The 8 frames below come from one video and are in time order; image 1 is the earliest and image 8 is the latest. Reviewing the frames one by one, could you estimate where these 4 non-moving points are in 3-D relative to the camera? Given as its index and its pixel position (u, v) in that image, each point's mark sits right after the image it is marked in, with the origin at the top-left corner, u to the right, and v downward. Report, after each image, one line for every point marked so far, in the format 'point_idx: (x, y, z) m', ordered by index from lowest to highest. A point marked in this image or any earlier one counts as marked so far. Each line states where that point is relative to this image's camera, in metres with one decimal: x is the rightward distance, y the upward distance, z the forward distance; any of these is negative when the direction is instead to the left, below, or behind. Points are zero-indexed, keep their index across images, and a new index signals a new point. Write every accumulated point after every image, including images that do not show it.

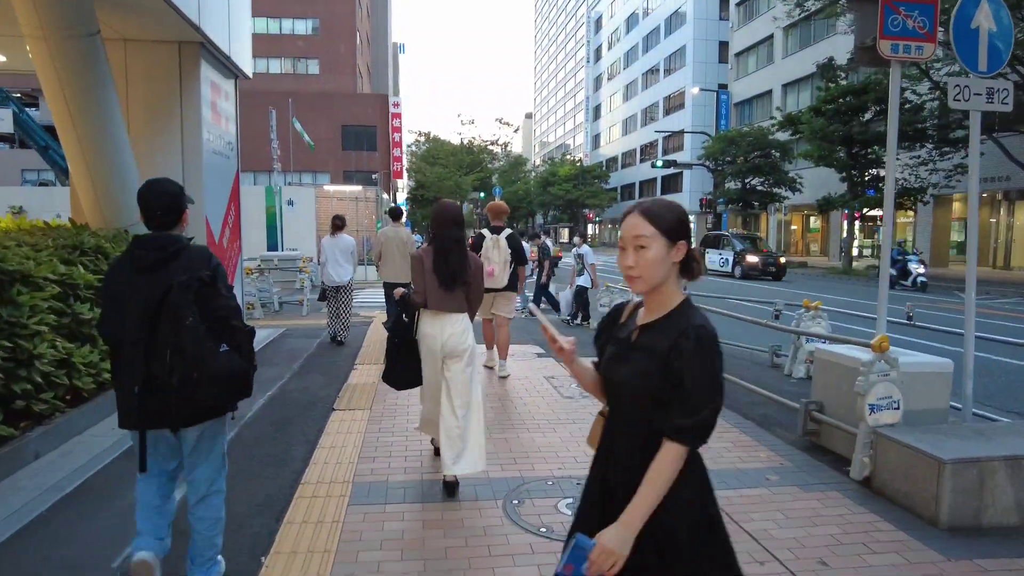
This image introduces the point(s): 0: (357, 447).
0: (-1.2, -1.2, +5.1) m
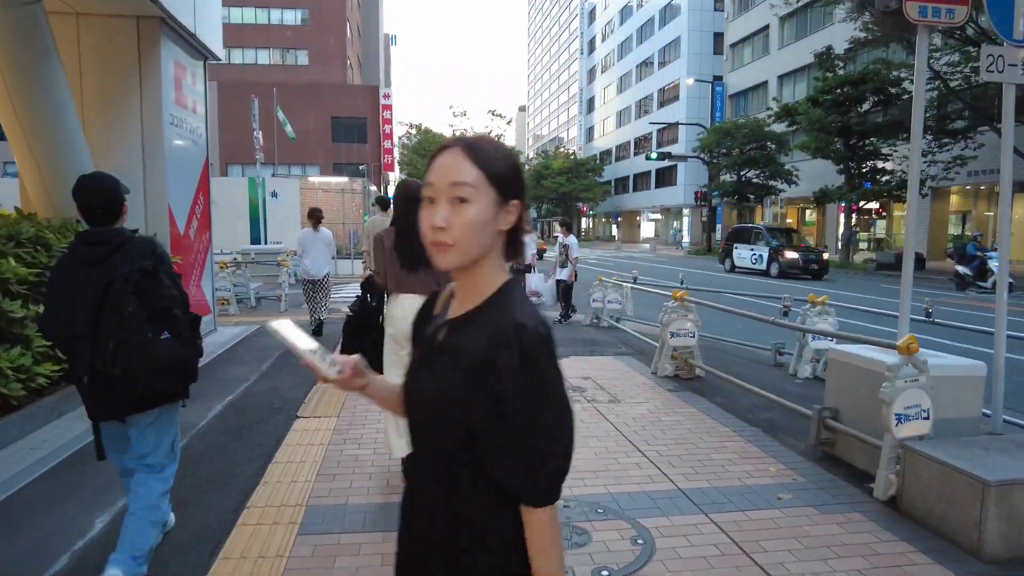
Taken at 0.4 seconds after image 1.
0: (-1.4, -1.2, +4.5) m
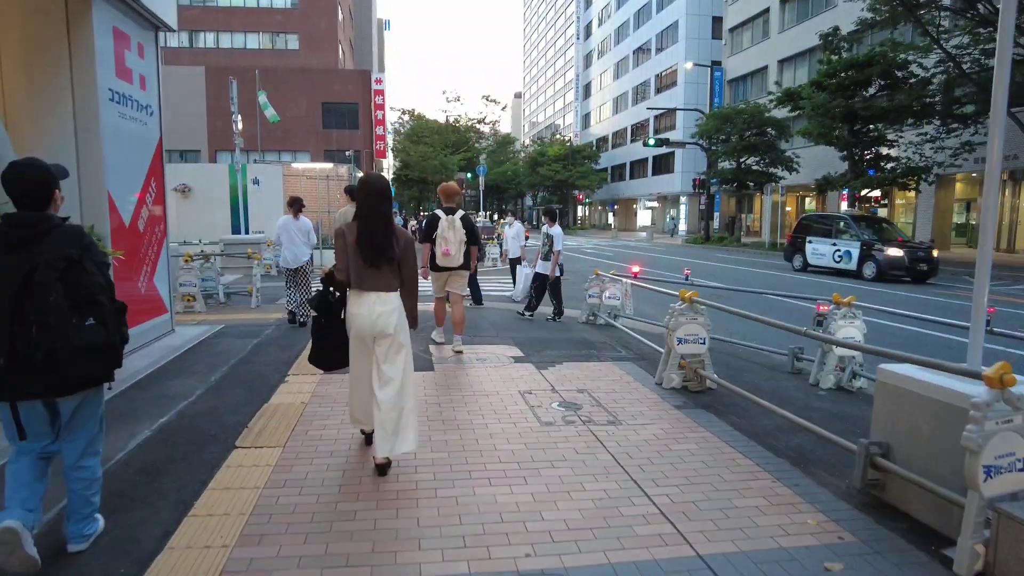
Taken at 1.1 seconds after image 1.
0: (-1.5, -1.3, +3.7) m
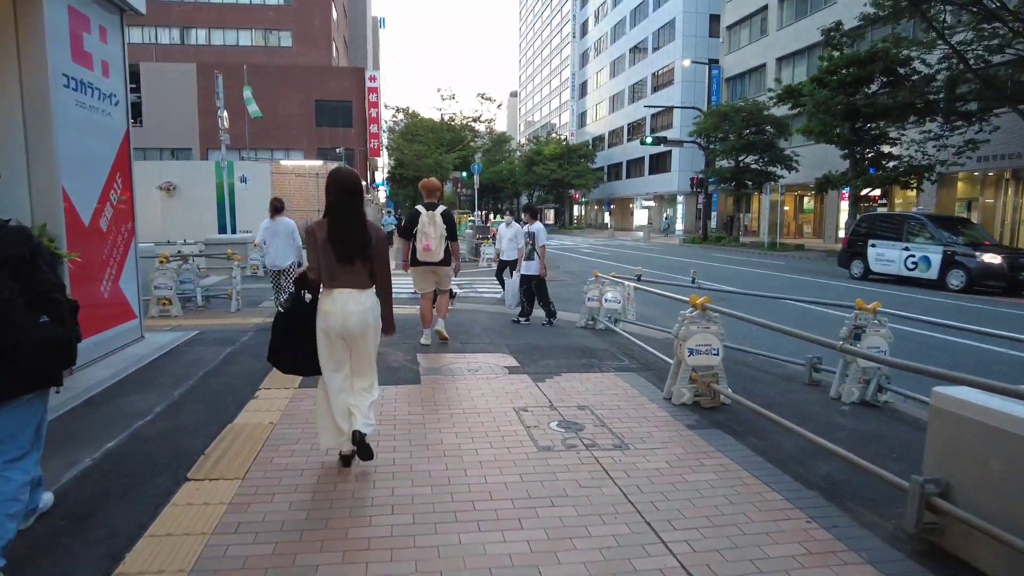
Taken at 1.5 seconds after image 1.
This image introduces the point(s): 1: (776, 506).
0: (-1.5, -1.3, +3.1) m
1: (+1.5, -1.2, +3.7) m
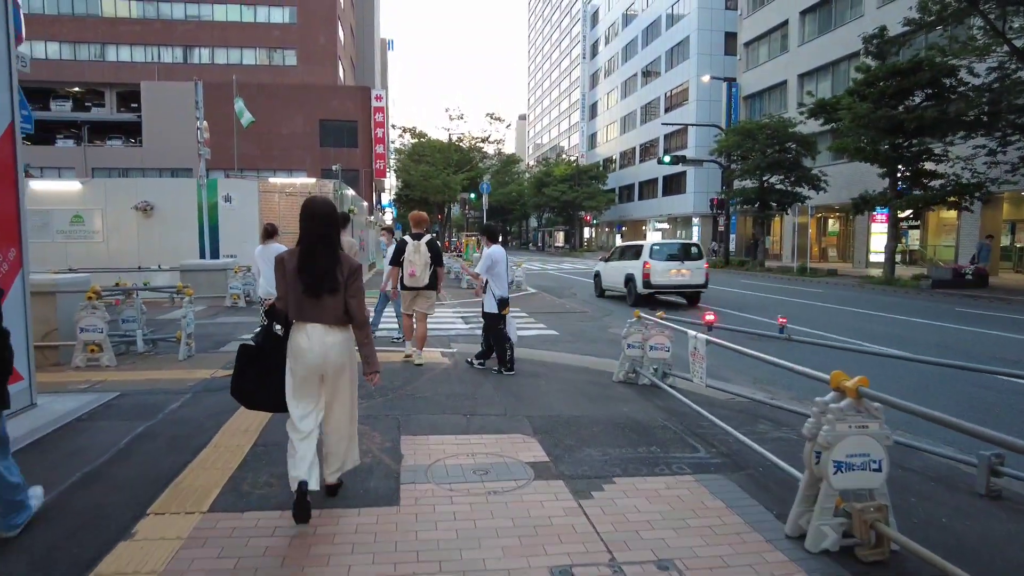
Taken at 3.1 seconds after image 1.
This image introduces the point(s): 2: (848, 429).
0: (-1.4, -1.6, +0.9) m
1: (+1.6, -1.5, +1.5) m
2: (+1.7, -0.7, +3.4) m
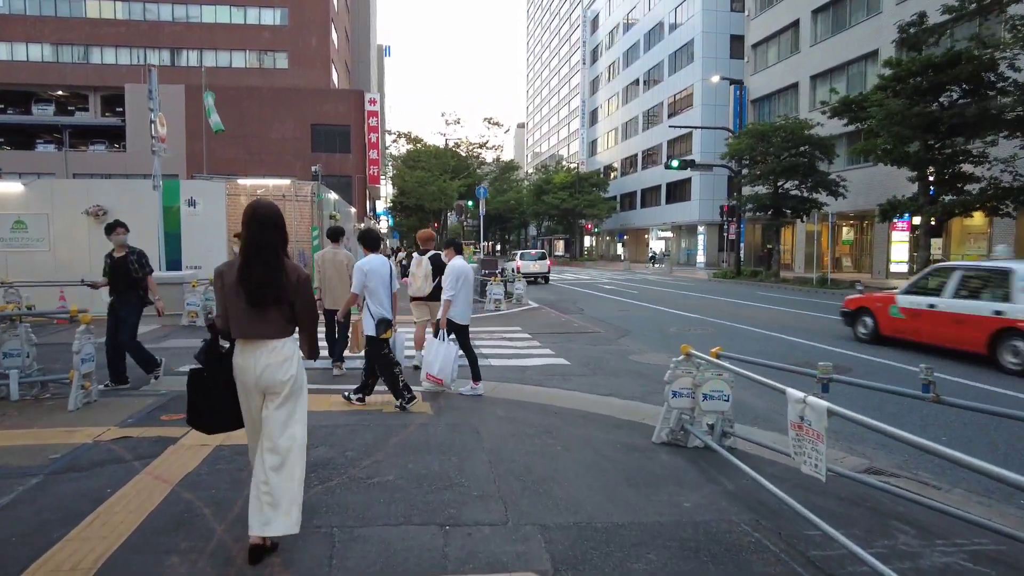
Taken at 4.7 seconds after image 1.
0: (-1.3, -1.7, -1.2) m
1: (+1.7, -1.7, -0.7) m
2: (+1.8, -0.9, +1.2) m
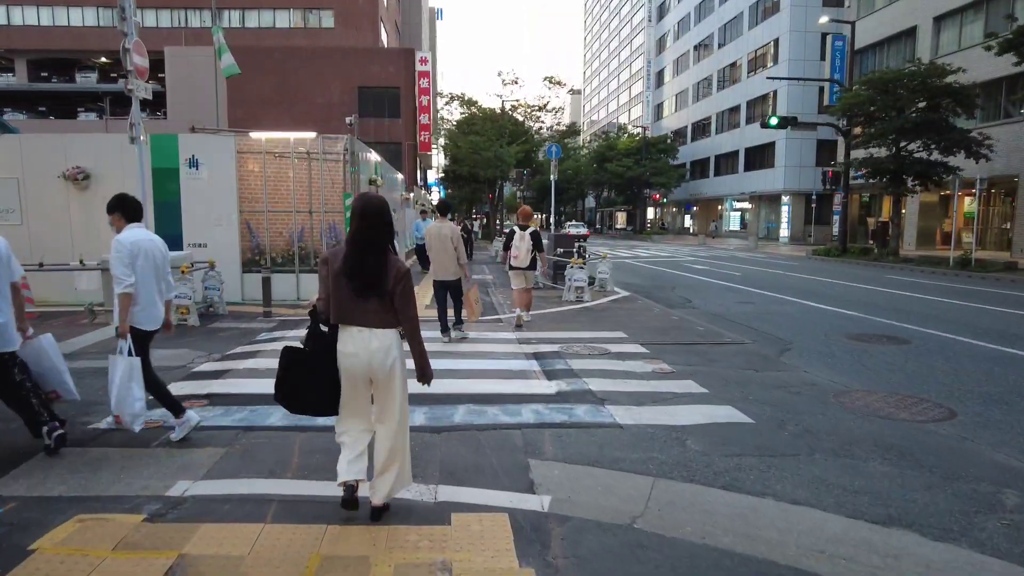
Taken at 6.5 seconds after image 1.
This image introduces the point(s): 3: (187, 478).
0: (-1.0, -2.2, -5.1) m
1: (+2.1, -2.2, -4.8) m
2: (+2.3, -1.3, -2.9) m
3: (-2.2, -1.3, +4.4) m
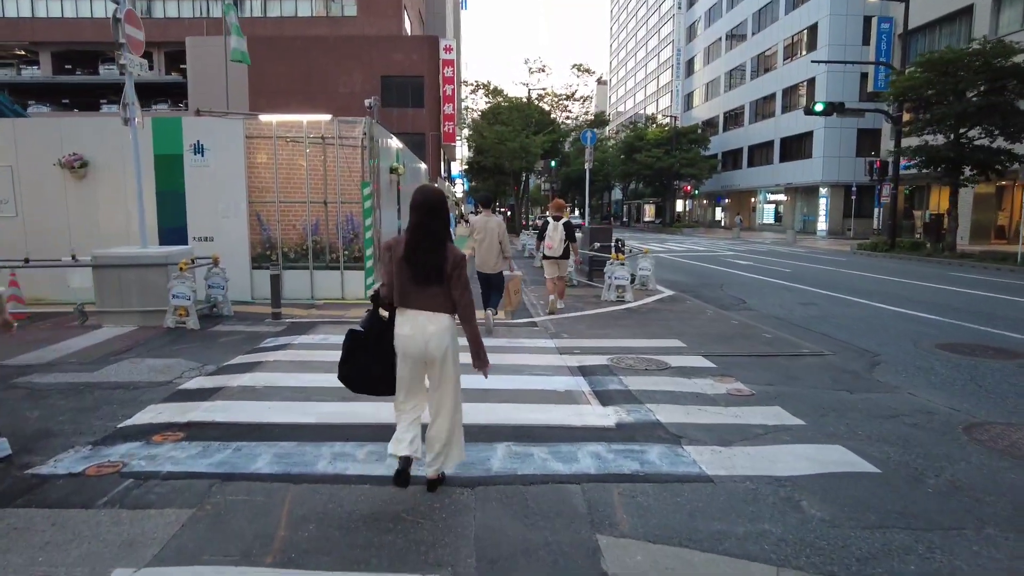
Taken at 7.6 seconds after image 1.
0: (-1.0, -2.4, -6.3) m
1: (+2.1, -2.3, -6.1) m
2: (+2.4, -1.4, -4.3) m
3: (-1.9, -1.4, +3.2) m
